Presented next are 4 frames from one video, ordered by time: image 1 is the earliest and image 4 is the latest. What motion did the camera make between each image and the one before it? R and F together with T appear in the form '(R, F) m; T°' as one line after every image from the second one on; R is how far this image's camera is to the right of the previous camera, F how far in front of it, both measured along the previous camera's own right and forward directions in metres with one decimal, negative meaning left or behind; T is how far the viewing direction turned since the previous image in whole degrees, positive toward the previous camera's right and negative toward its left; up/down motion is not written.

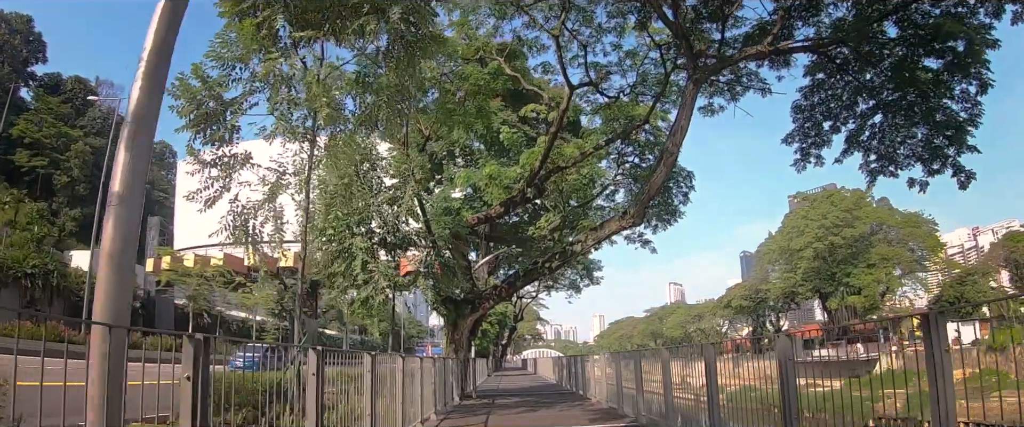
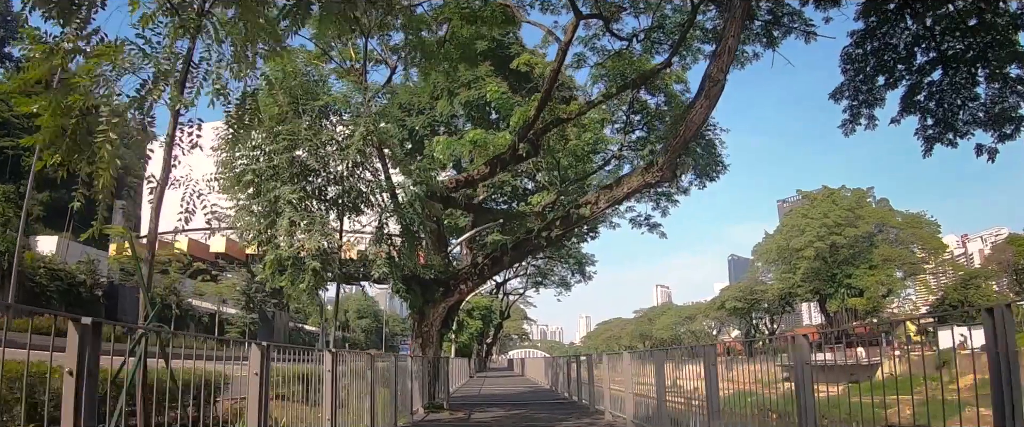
(0.0, +0.7) m; +1°
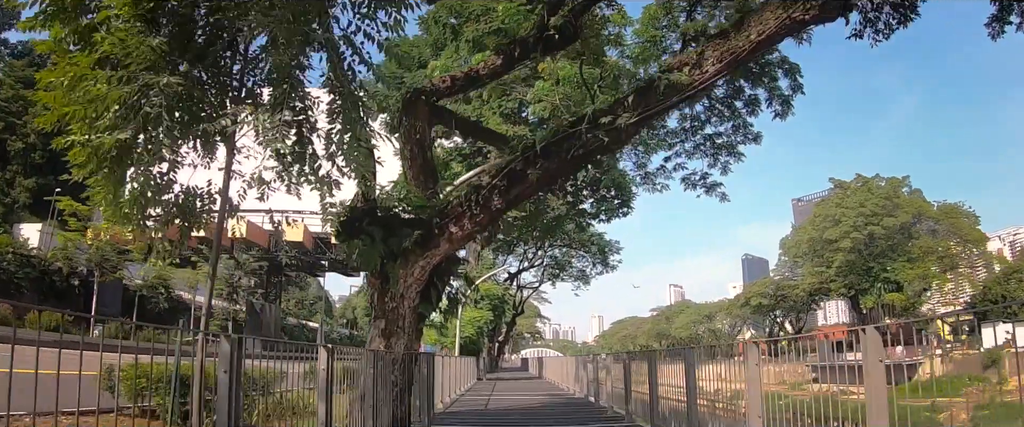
(0.0, +0.9) m; -1°
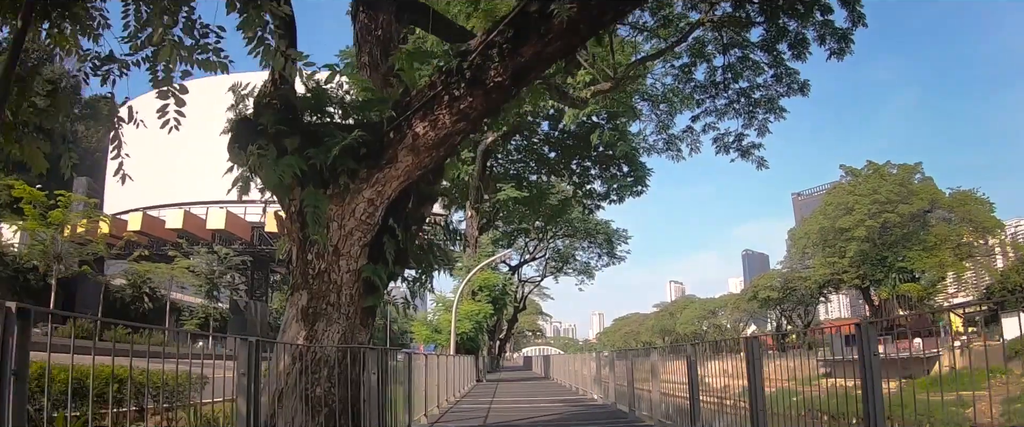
(0.0, +0.5) m; 0°
